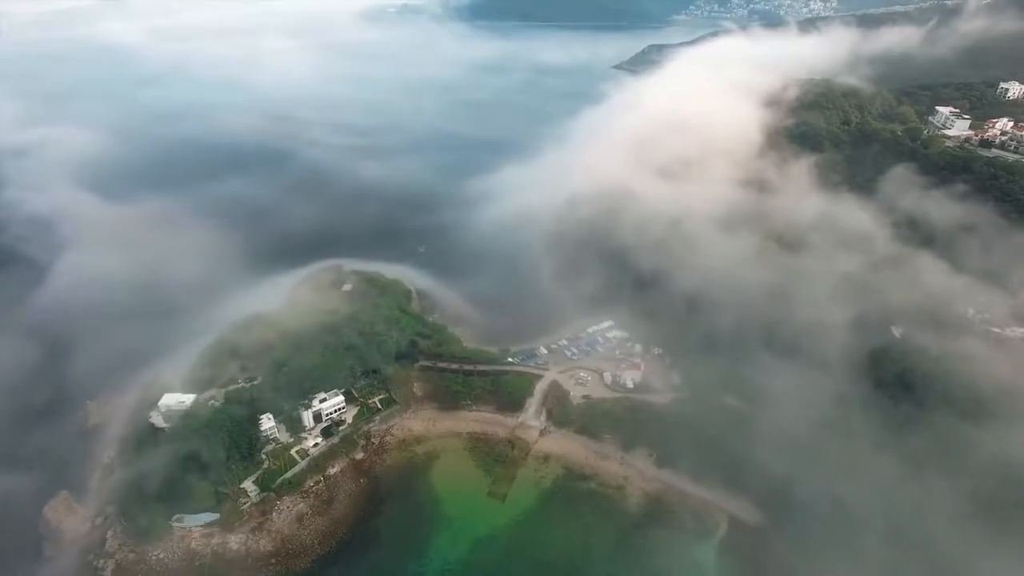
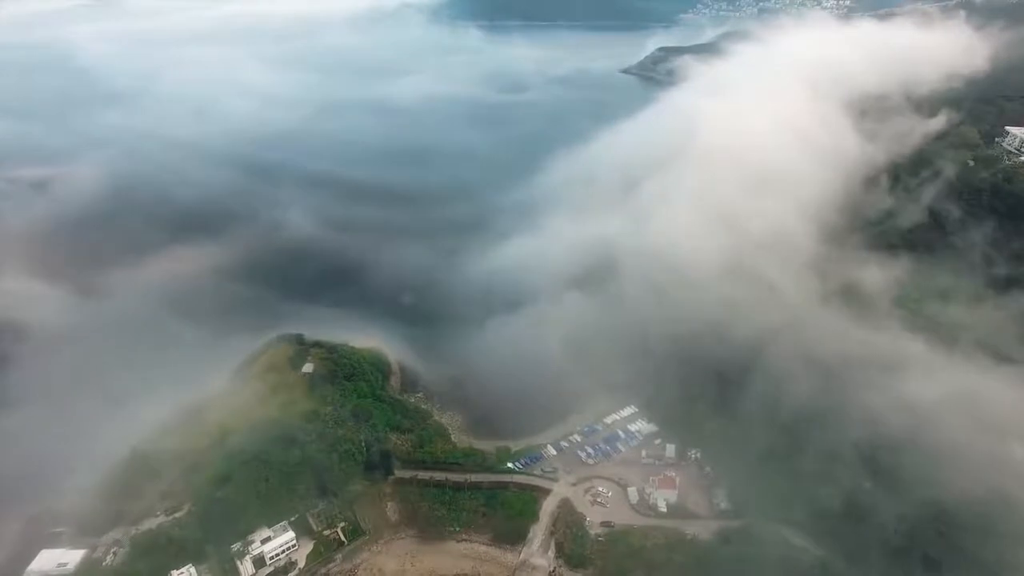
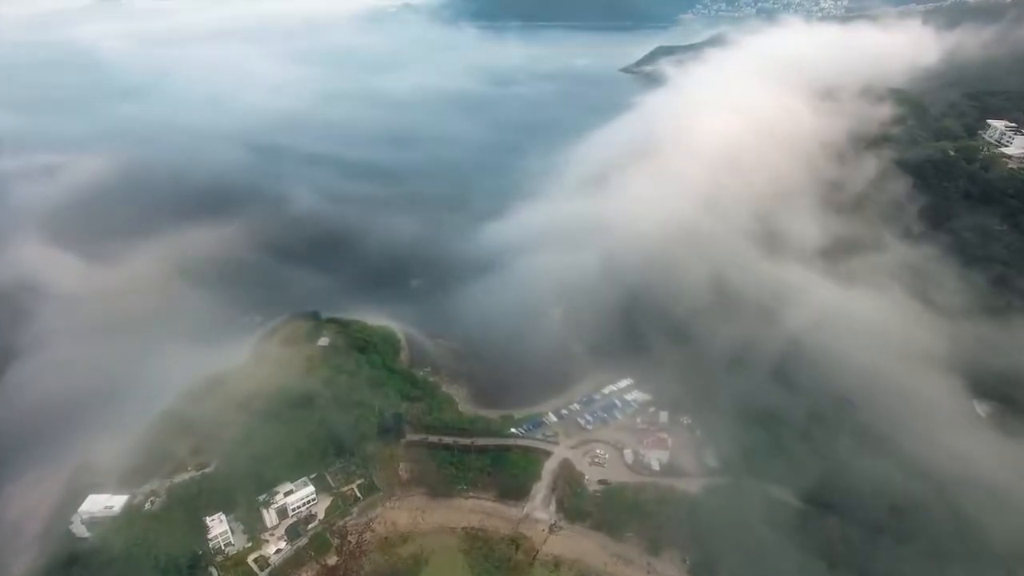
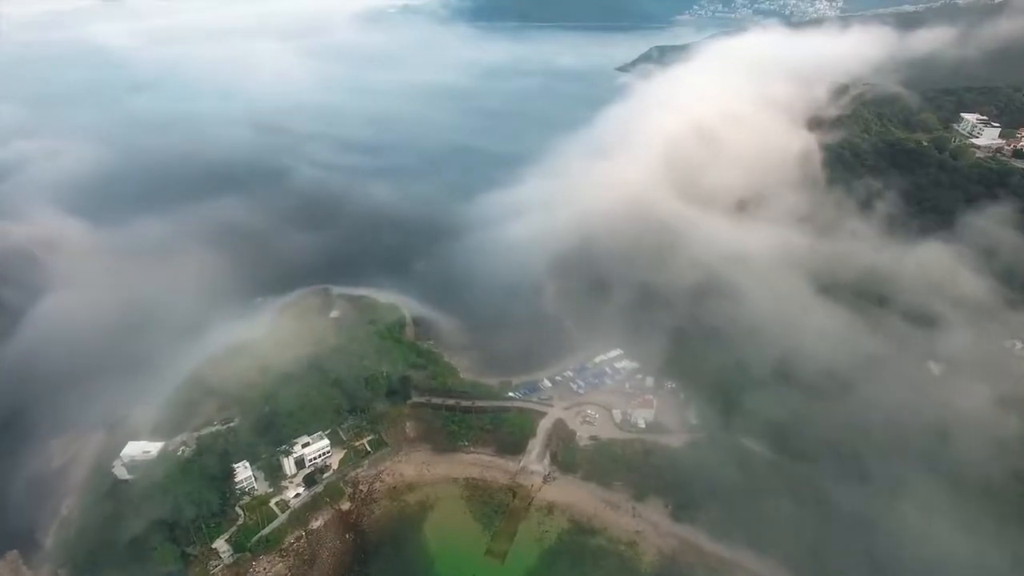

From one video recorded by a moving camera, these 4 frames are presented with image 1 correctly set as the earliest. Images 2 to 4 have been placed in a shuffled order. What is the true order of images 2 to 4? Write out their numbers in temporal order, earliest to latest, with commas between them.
4, 3, 2
